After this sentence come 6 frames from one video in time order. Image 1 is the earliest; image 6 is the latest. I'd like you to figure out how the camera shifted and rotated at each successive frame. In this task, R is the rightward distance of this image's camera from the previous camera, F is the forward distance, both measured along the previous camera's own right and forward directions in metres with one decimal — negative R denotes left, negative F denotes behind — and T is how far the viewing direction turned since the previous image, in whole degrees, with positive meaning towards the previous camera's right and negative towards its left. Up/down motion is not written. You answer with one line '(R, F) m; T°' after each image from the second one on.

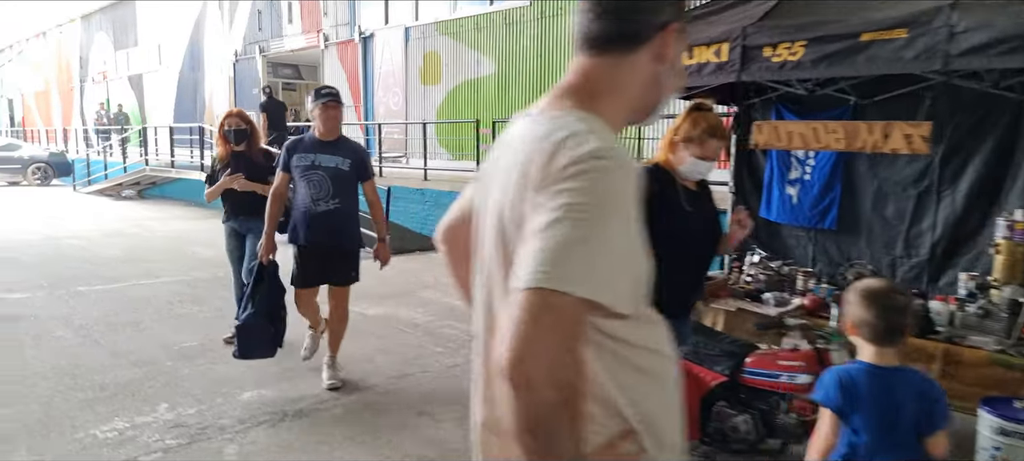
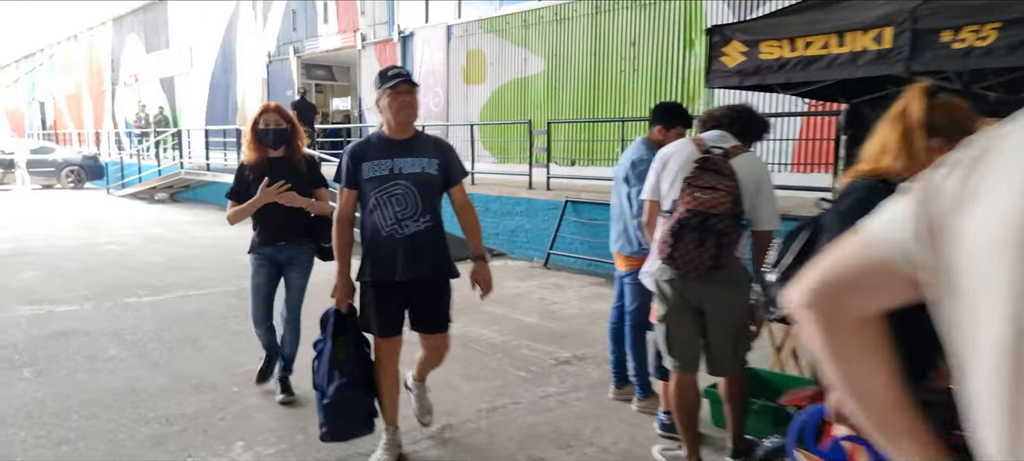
(-0.6, +0.5) m; -2°
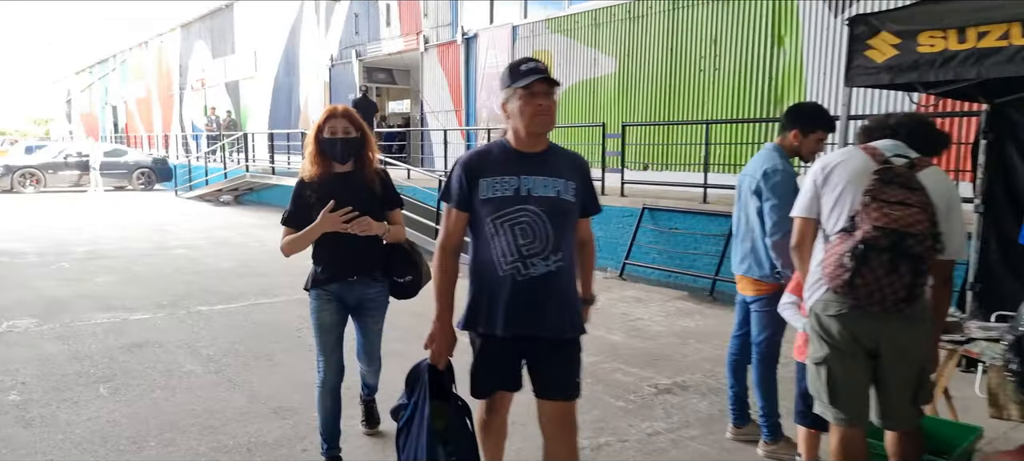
(-0.3, +0.4) m; -4°
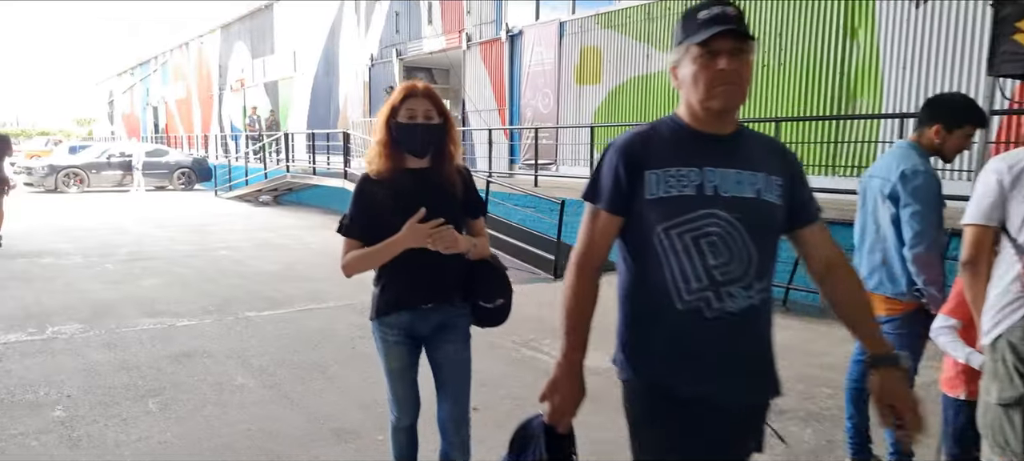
(-0.3, +0.4) m; -3°
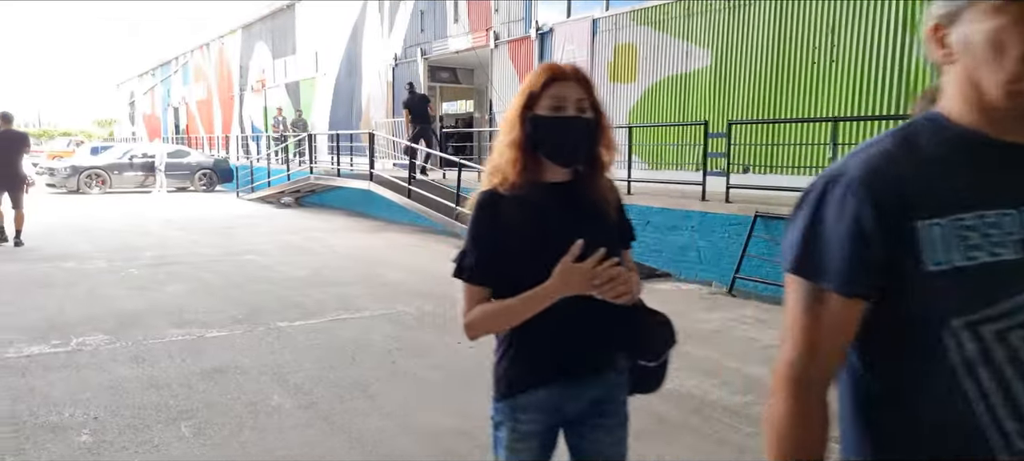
(-0.3, +0.4) m; -1°
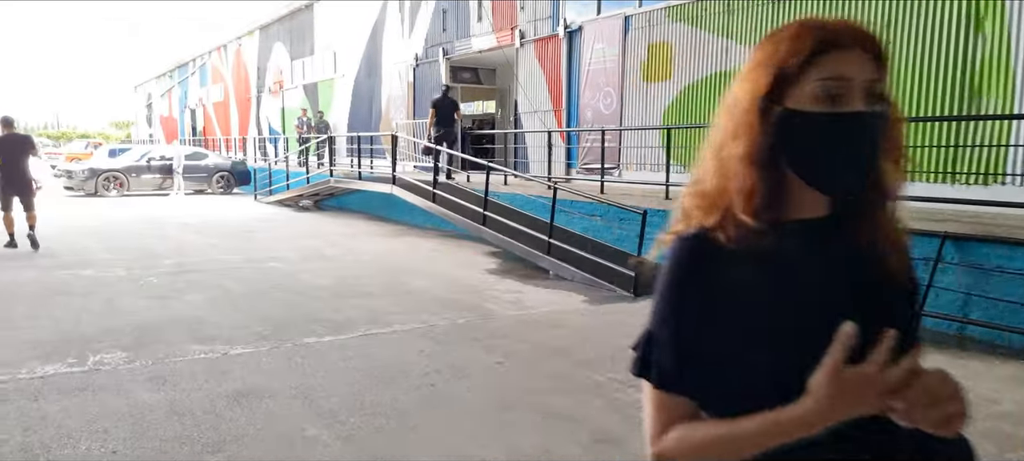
(-0.3, +0.4) m; -1°
